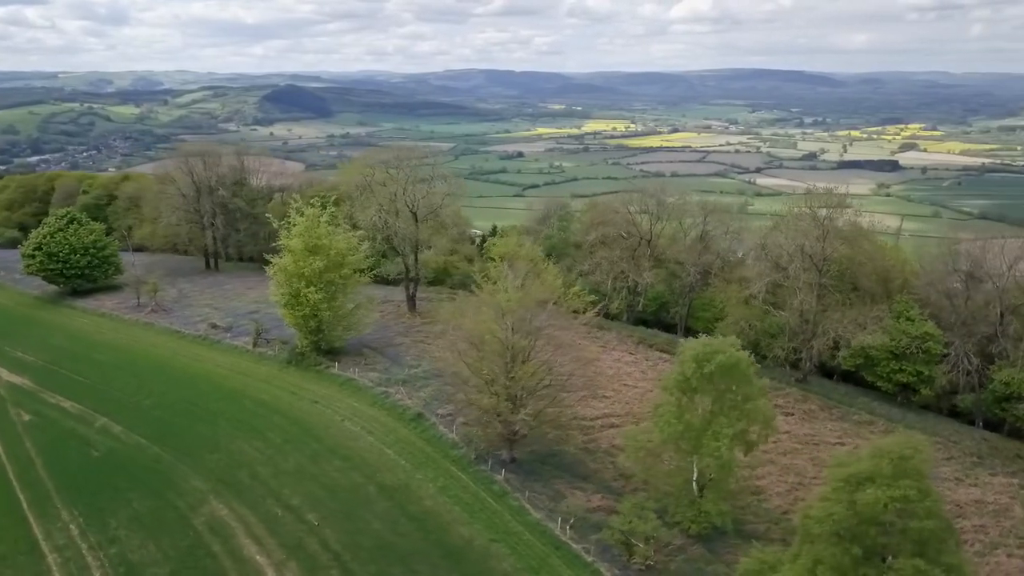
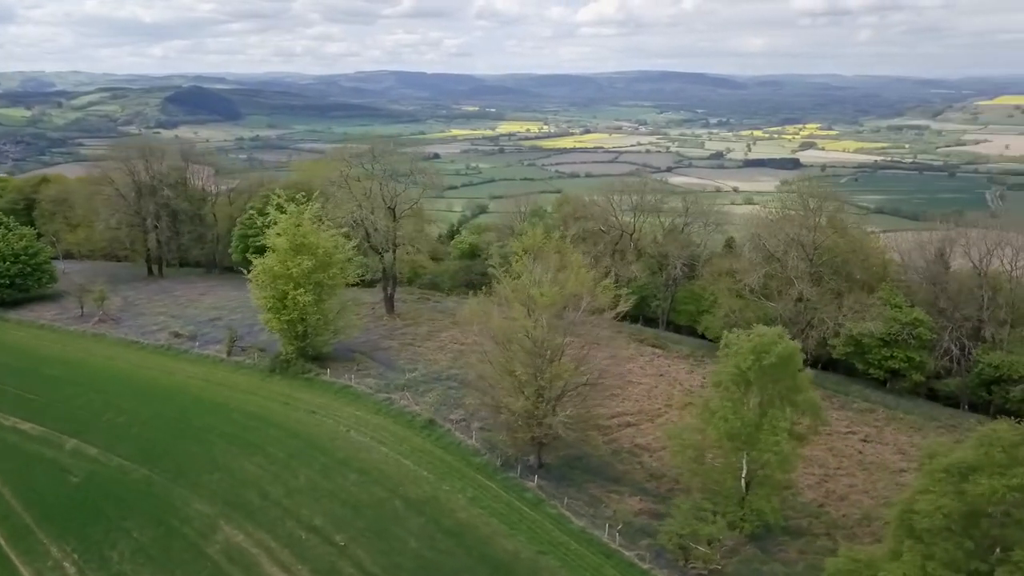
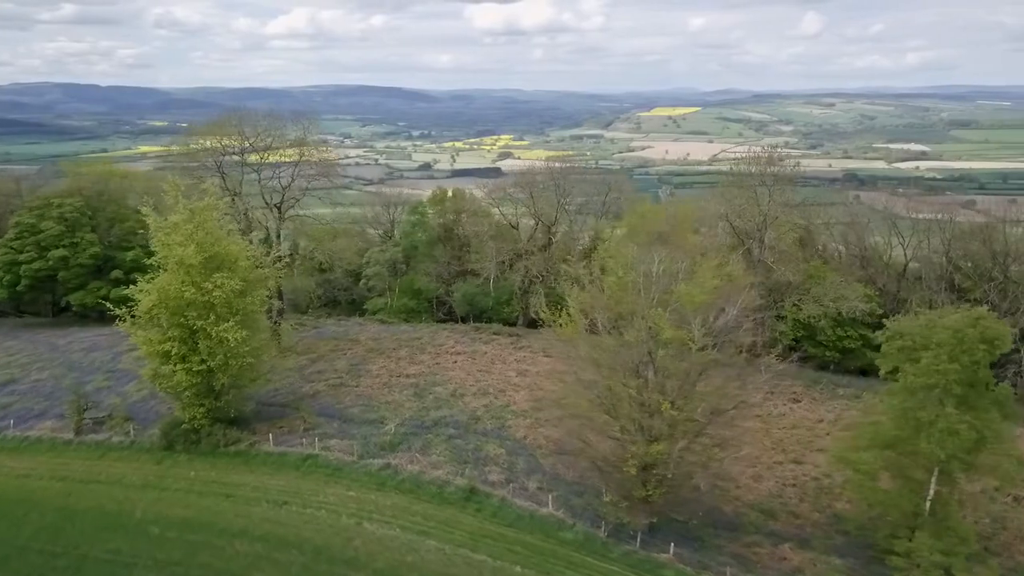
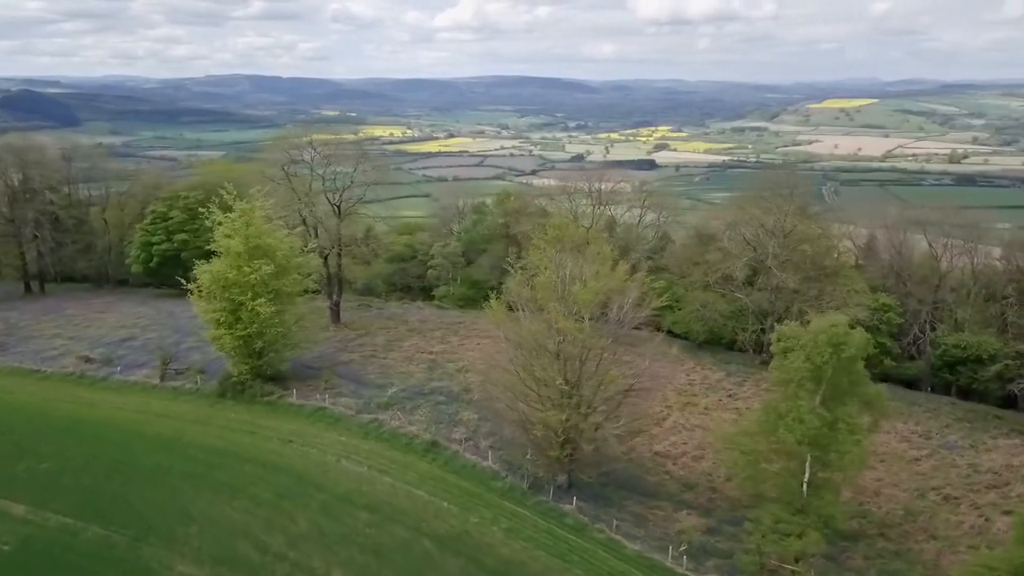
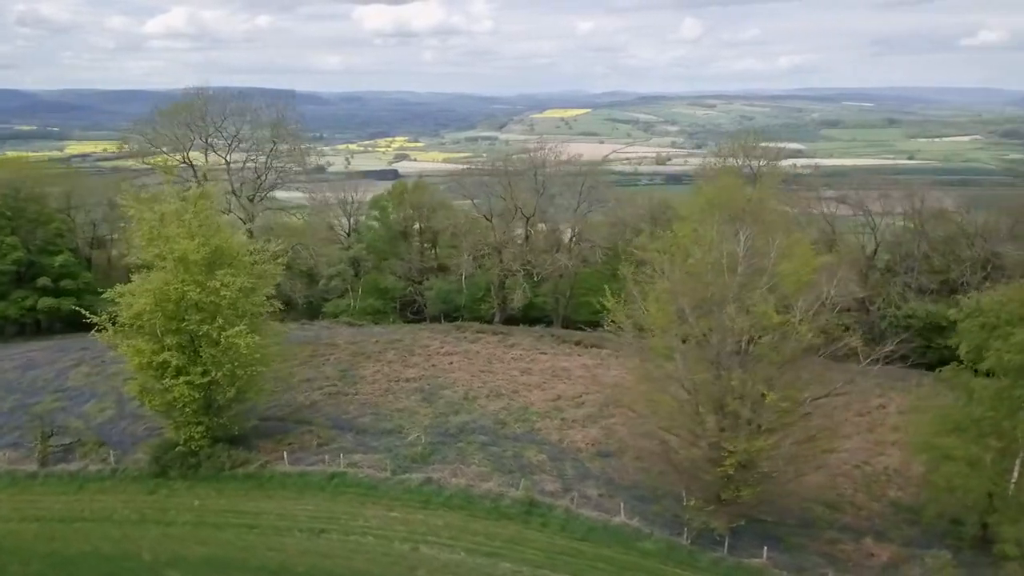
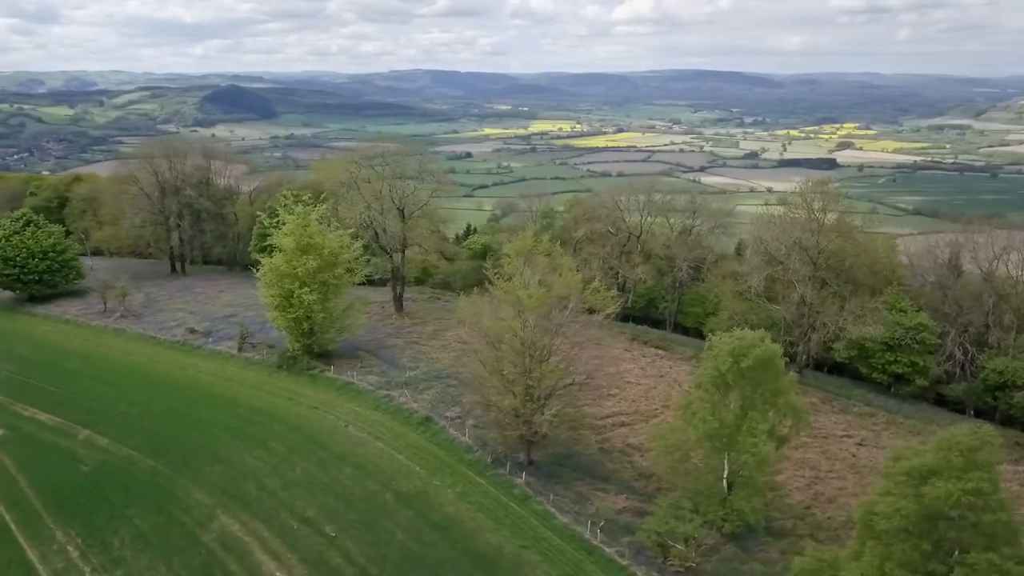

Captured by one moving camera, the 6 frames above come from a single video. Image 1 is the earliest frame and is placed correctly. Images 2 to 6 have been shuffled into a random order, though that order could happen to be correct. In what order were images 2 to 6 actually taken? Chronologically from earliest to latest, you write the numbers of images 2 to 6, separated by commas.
6, 2, 4, 3, 5
